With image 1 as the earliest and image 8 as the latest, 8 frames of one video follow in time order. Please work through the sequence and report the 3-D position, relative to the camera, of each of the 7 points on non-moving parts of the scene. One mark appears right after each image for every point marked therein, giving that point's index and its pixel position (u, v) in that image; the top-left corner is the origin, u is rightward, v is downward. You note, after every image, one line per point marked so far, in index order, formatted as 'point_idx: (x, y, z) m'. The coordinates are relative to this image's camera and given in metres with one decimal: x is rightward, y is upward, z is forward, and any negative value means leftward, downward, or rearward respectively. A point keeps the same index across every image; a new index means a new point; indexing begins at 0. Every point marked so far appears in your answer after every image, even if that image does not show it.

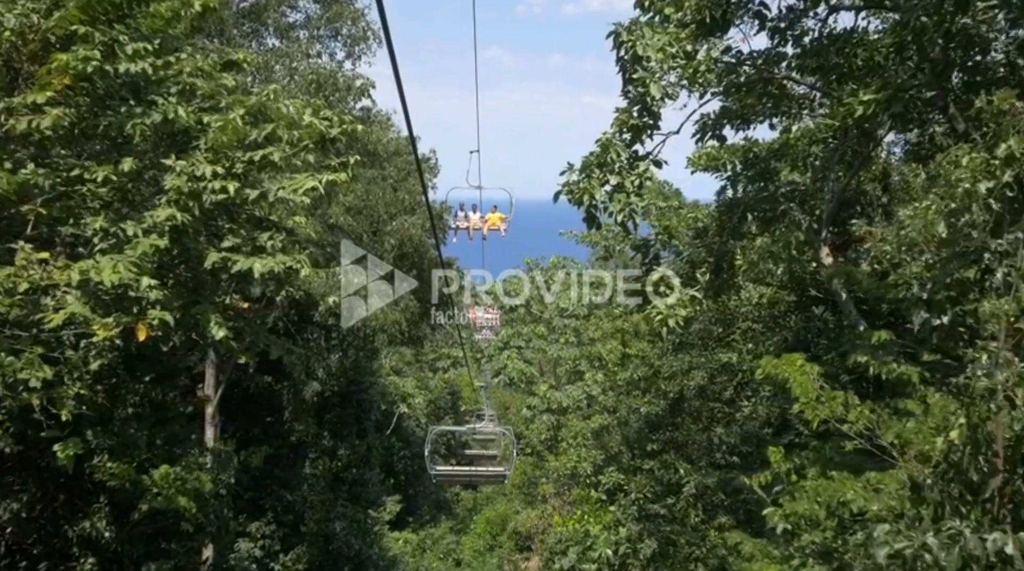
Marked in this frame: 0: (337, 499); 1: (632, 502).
0: (-2.3, -2.8, +14.1) m
1: (+1.5, -2.8, +13.9) m
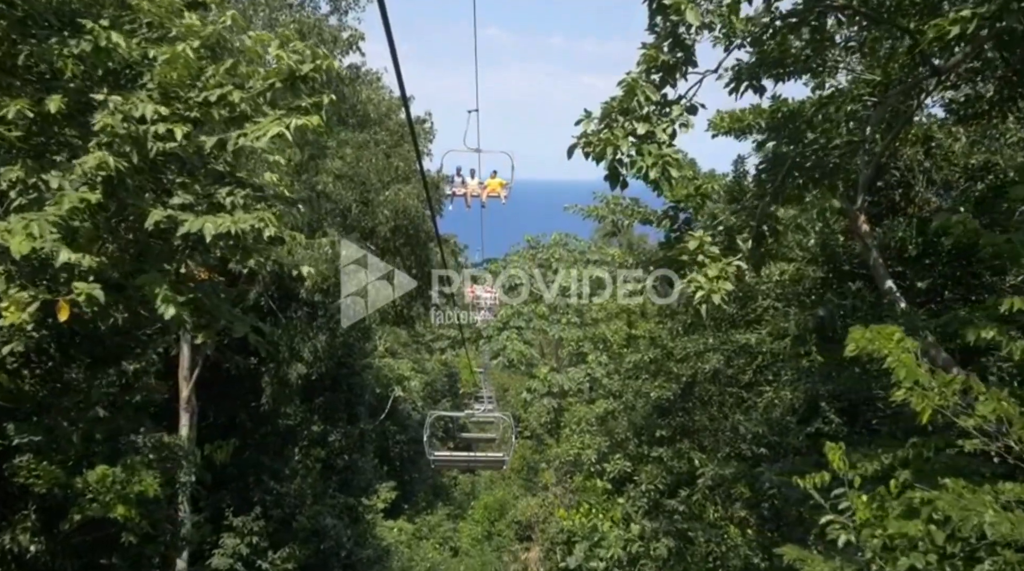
0: (-2.3, -2.5, +13.3) m
1: (+1.5, -2.5, +13.1) m
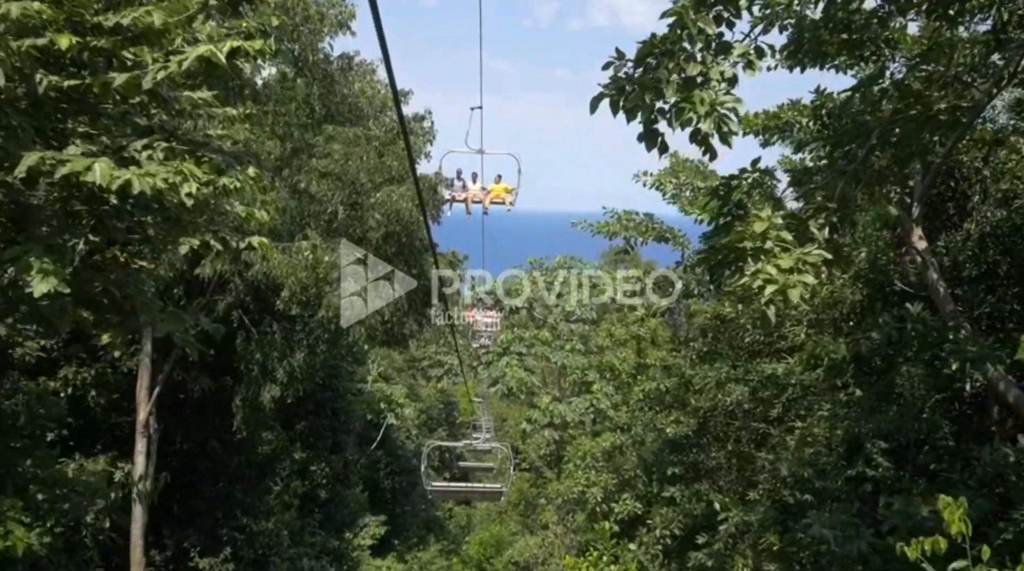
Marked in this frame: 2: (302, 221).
0: (-2.3, -2.7, +12.1) m
1: (+1.5, -2.8, +11.9) m
2: (-1.7, +0.5, +8.9) m
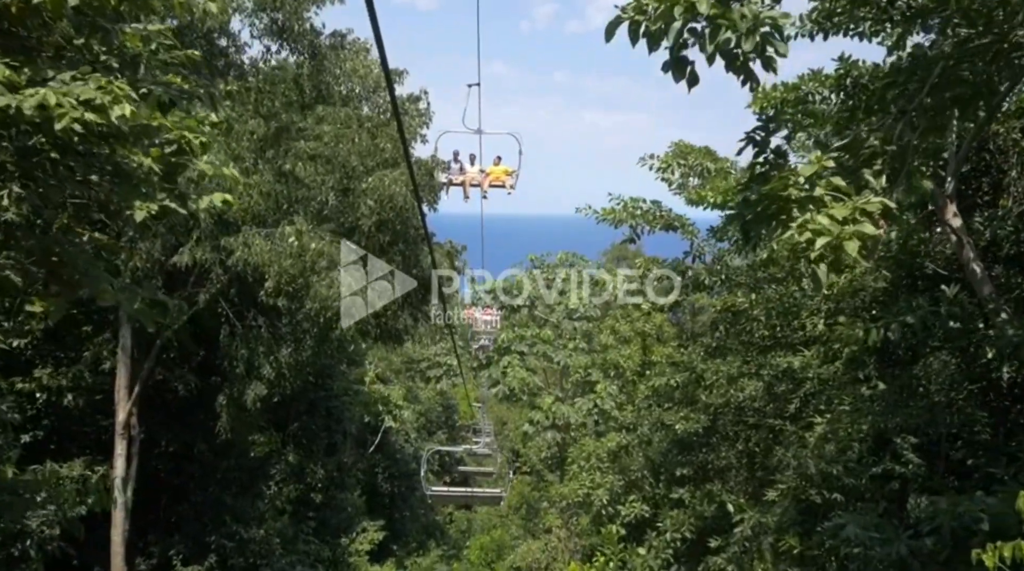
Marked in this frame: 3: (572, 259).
0: (-2.3, -2.6, +11.5) m
1: (+1.5, -2.7, +11.4) m
2: (-1.7, +0.6, +8.4) m
3: (+1.1, +0.5, +19.5) m
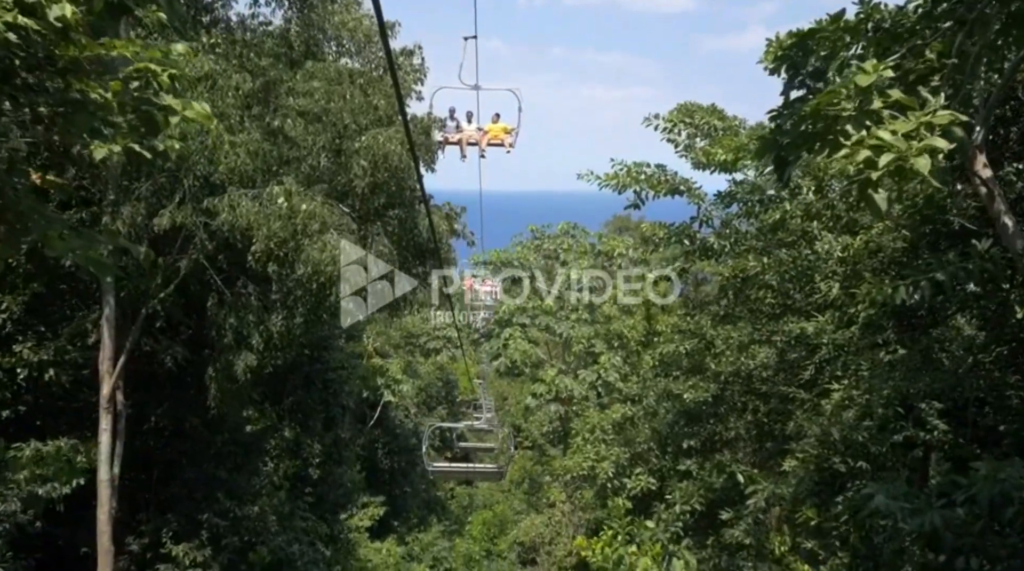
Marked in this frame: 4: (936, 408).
0: (-2.2, -2.3, +11.2) m
1: (+1.6, -2.3, +11.0) m
2: (-1.7, +0.9, +8.0) m
3: (+1.1, +1.0, +19.1) m
4: (+2.7, -0.8, +6.9) m
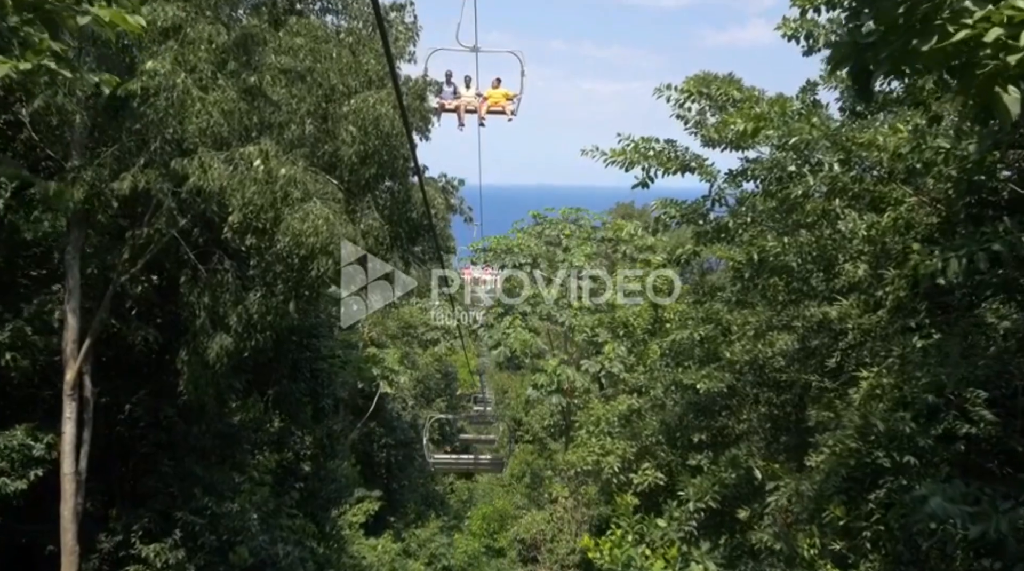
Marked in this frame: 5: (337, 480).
0: (-2.2, -2.1, +10.5) m
1: (+1.6, -2.2, +10.4) m
2: (-1.7, +1.0, +7.3) m
3: (+1.1, +1.2, +18.5) m
4: (+2.7, -0.6, +6.2) m
5: (-2.0, -2.2, +12.4) m
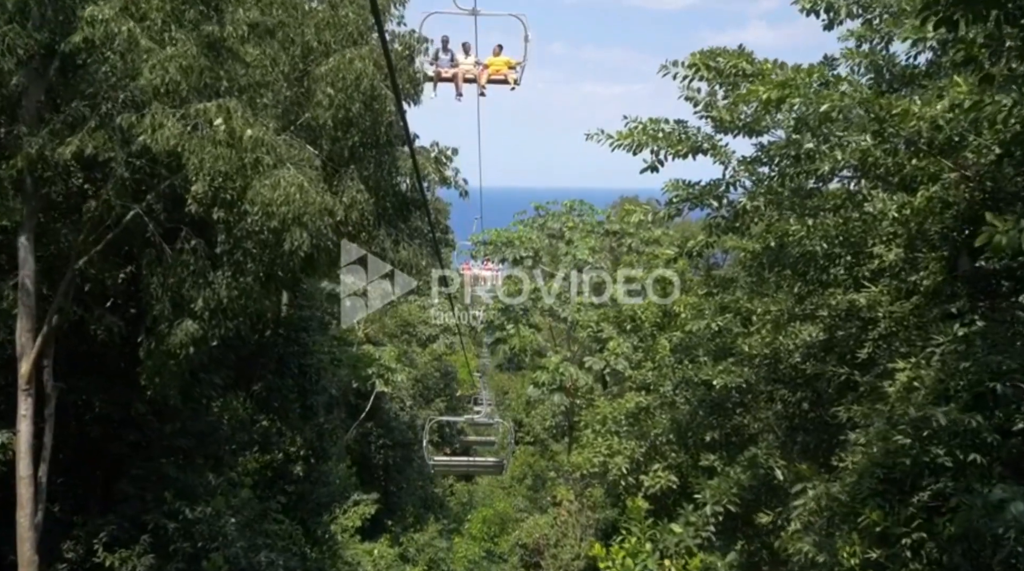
0: (-2.2, -2.0, +9.9) m
1: (+1.6, -2.1, +9.7) m
2: (-1.7, +1.1, +6.6) m
3: (+1.1, +1.3, +17.8) m
4: (+2.7, -0.5, +5.5) m
5: (-2.0, -2.1, +11.7) m
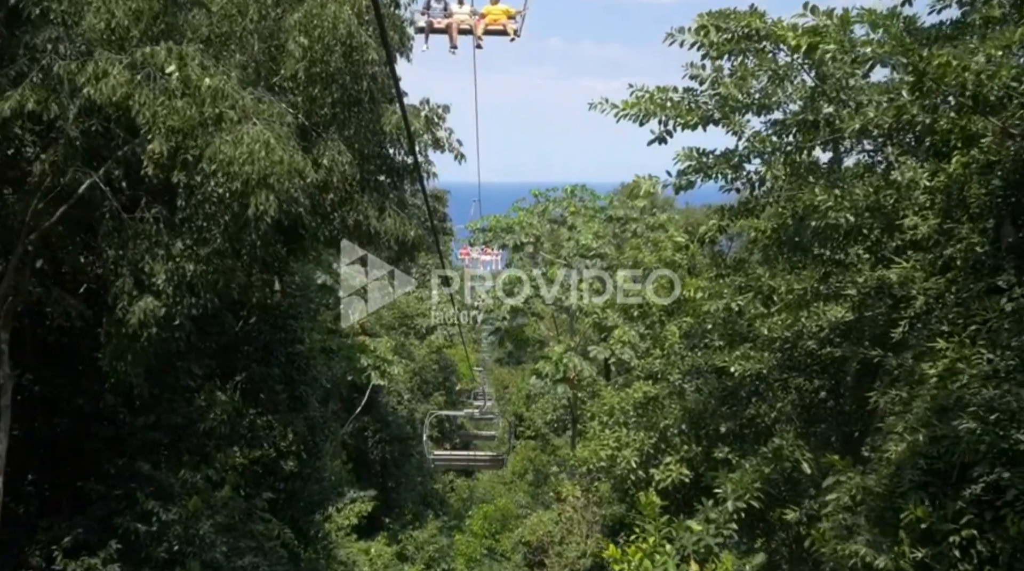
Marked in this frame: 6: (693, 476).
0: (-2.2, -1.9, +9.2) m
1: (+1.6, -1.9, +9.0) m
2: (-1.7, +1.3, +6.0) m
3: (+1.1, +1.5, +17.1) m
4: (+2.7, -0.4, +4.9) m
5: (-2.0, -2.0, +11.1) m
6: (+1.8, -1.9, +10.8) m
